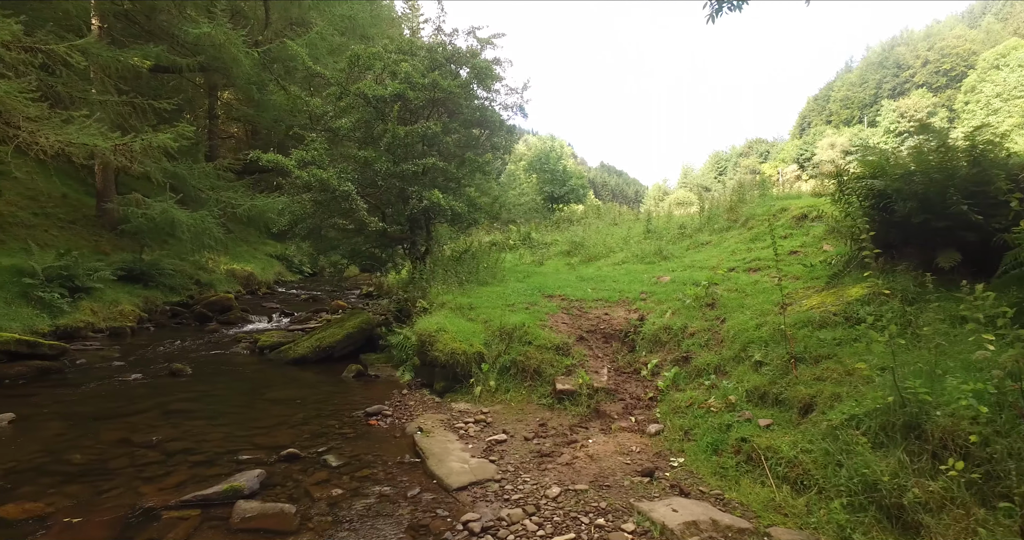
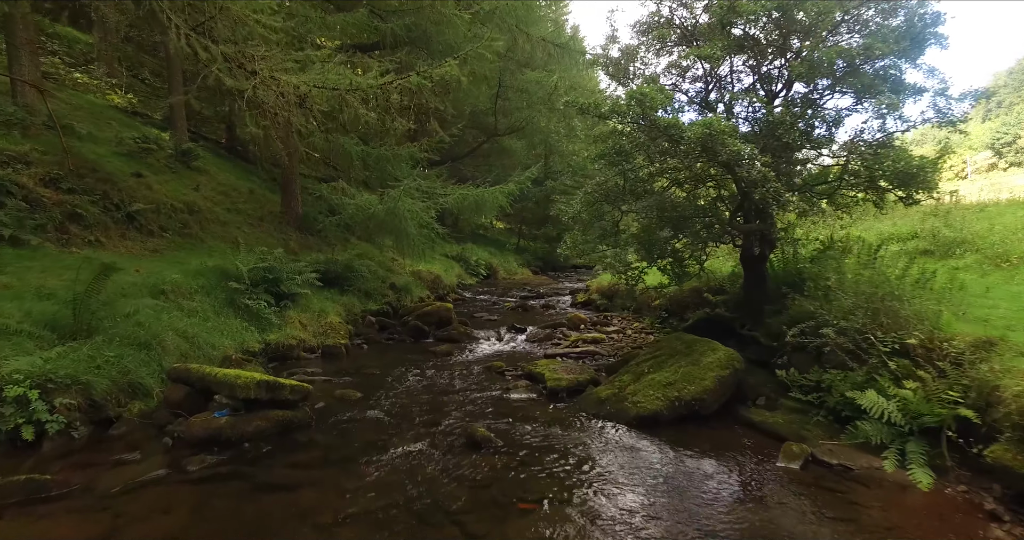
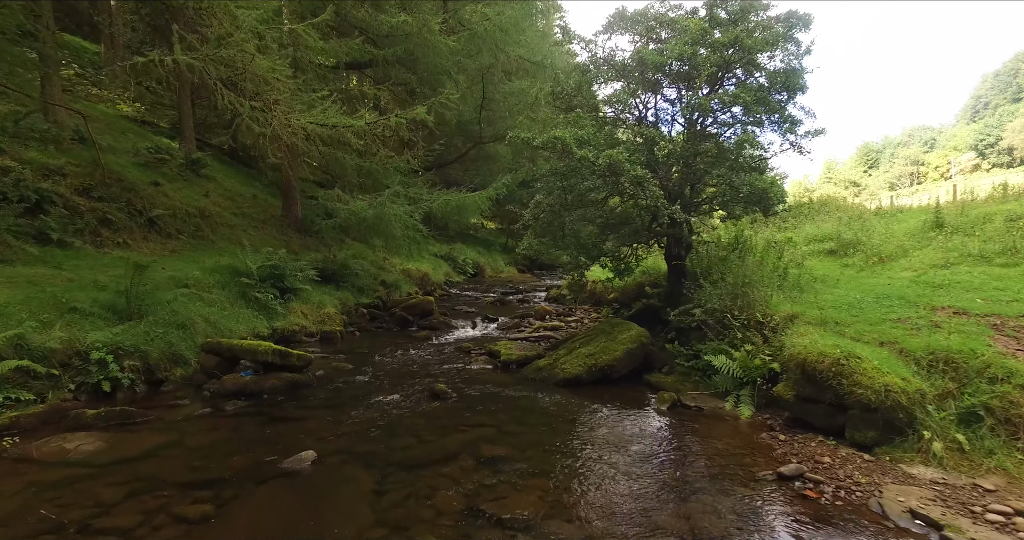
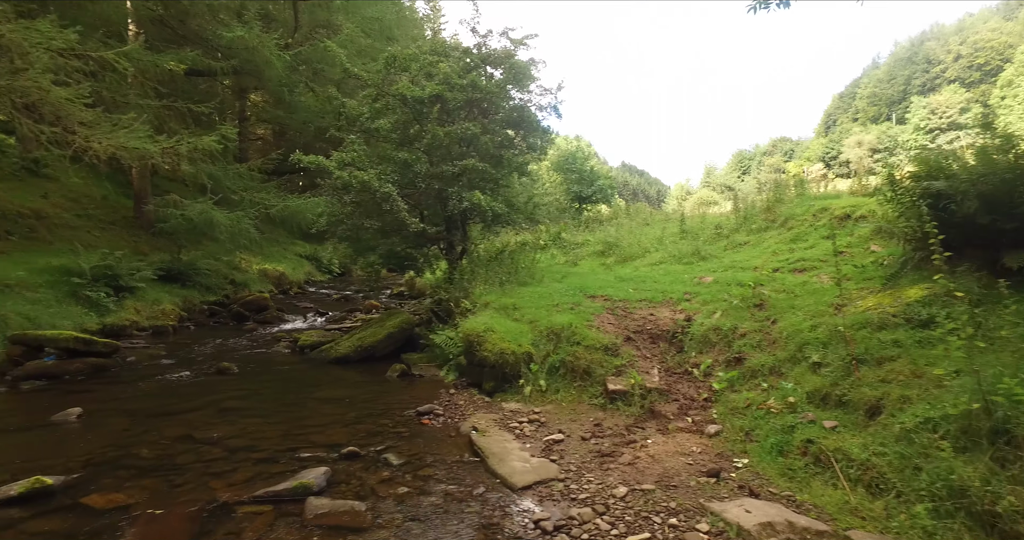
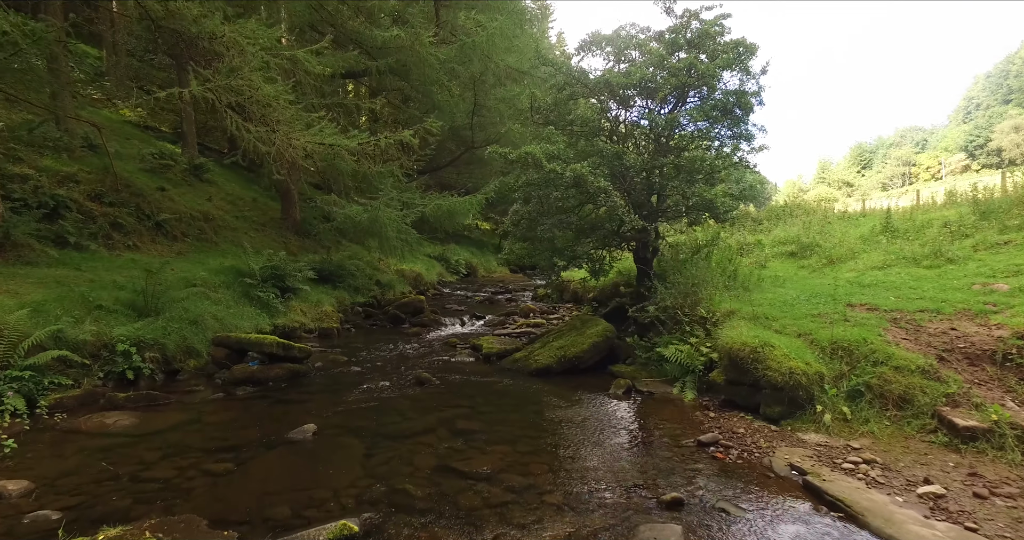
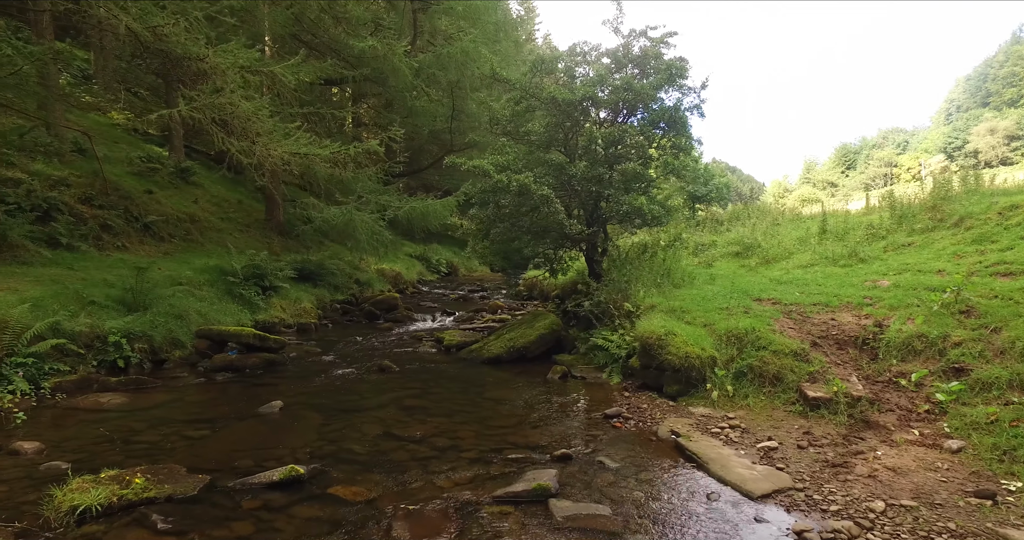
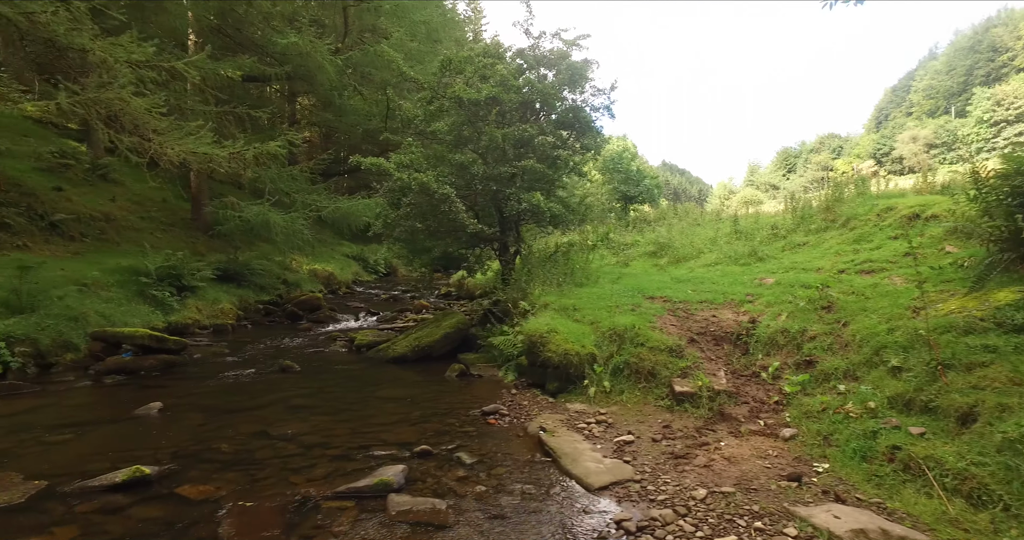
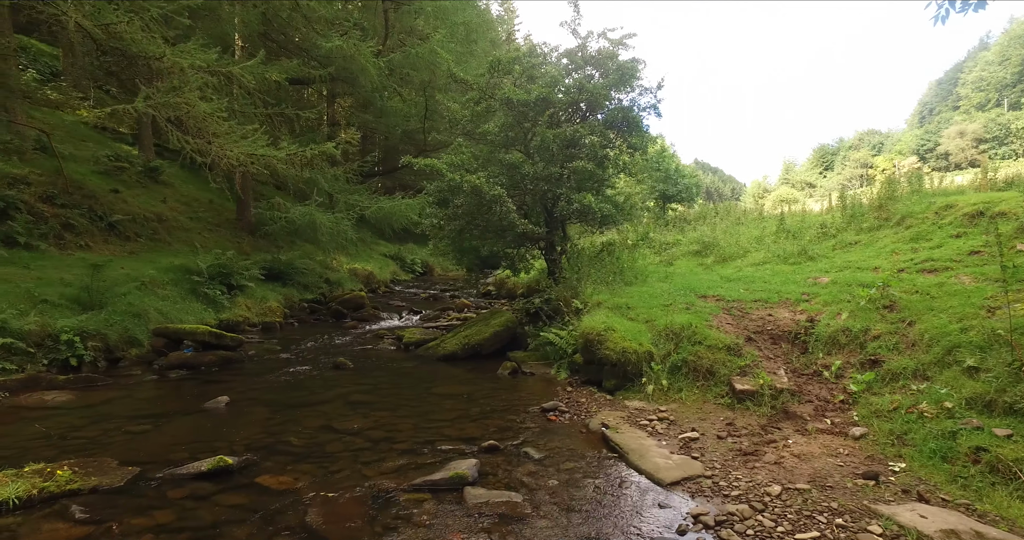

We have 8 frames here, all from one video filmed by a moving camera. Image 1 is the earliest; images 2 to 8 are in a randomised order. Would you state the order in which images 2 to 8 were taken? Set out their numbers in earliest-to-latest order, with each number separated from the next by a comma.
4, 7, 8, 6, 5, 3, 2
